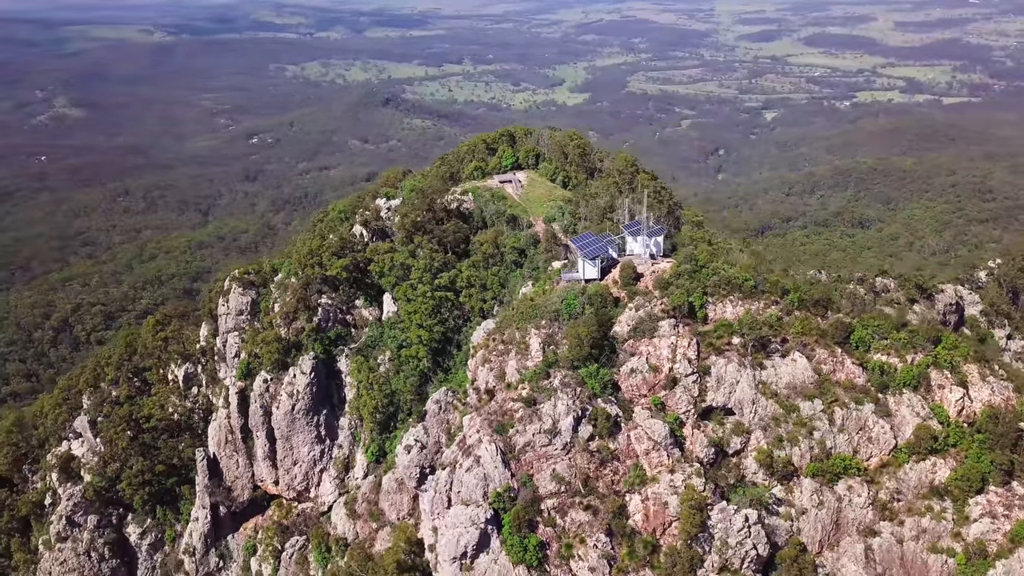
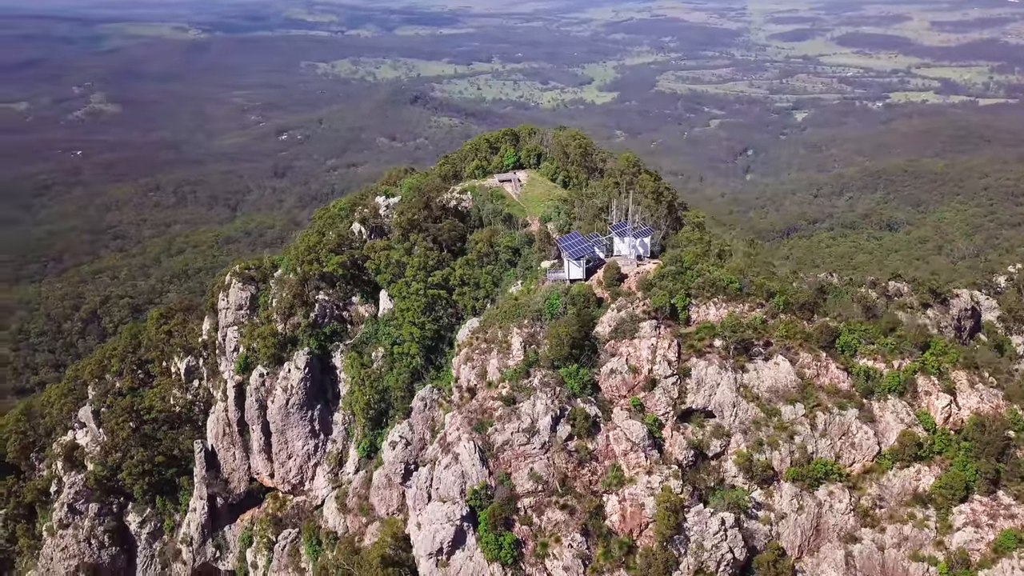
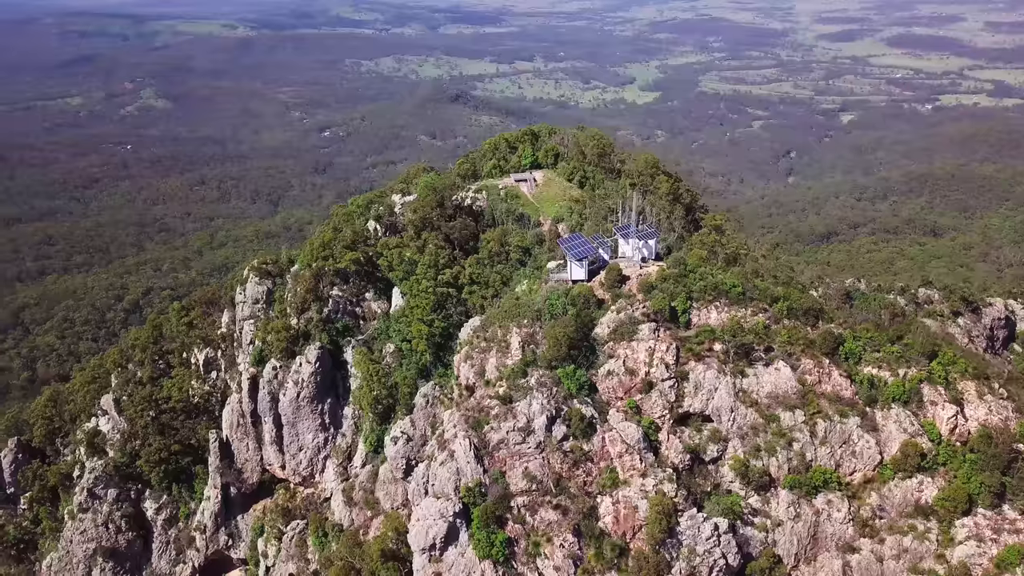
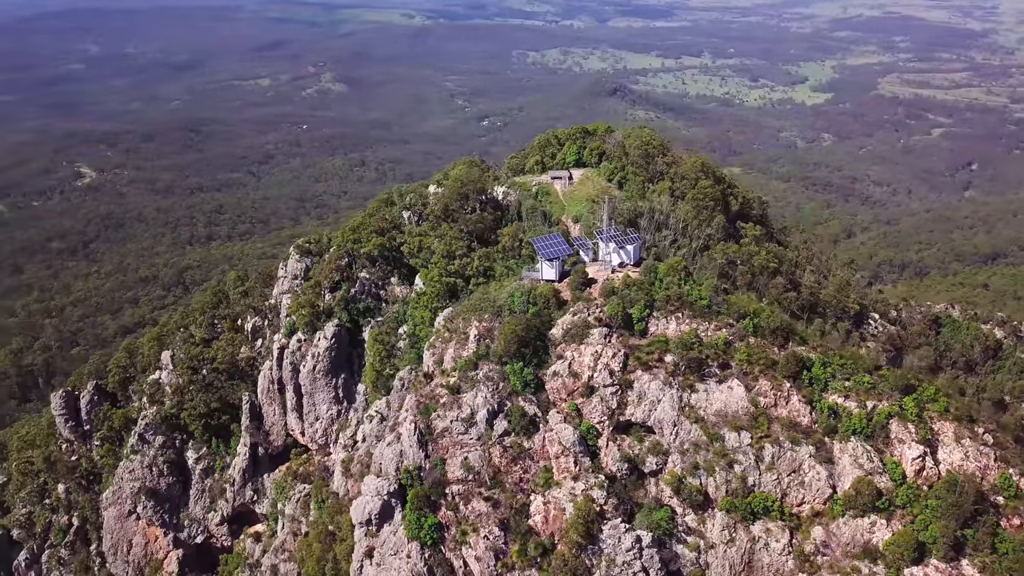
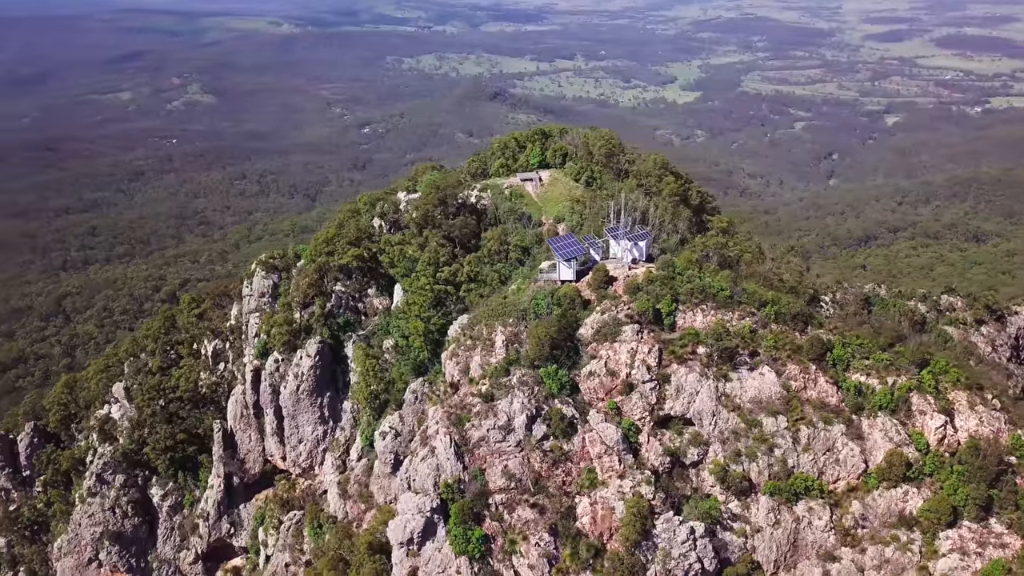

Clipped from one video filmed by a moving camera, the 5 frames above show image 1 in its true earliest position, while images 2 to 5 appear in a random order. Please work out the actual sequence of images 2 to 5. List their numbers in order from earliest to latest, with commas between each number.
2, 3, 5, 4
